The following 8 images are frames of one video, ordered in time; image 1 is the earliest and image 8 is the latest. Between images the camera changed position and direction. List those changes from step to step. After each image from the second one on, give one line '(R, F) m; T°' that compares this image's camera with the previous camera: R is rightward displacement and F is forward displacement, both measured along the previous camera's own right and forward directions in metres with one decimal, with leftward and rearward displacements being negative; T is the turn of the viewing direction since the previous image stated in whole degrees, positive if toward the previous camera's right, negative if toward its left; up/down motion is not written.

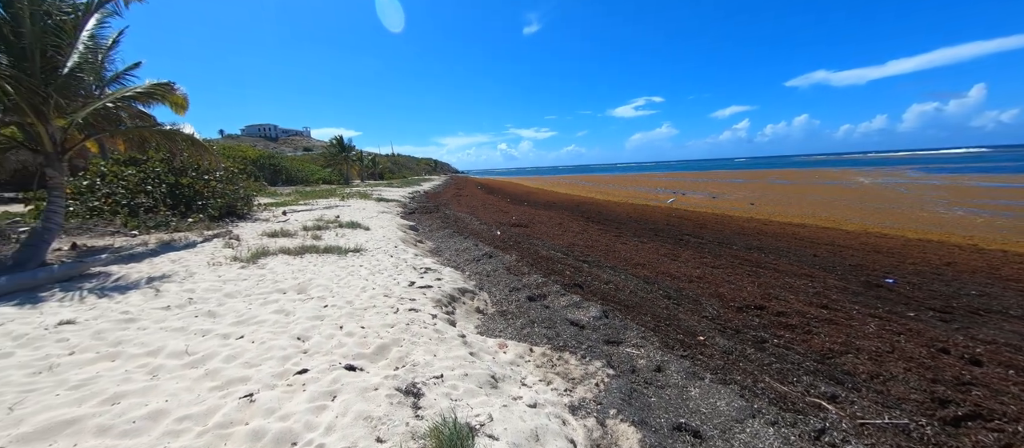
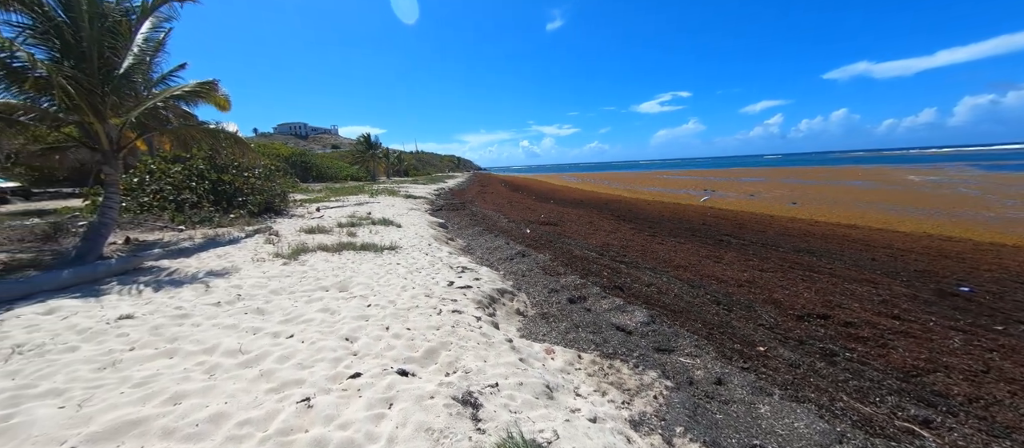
(-0.3, +0.2) m; -3°
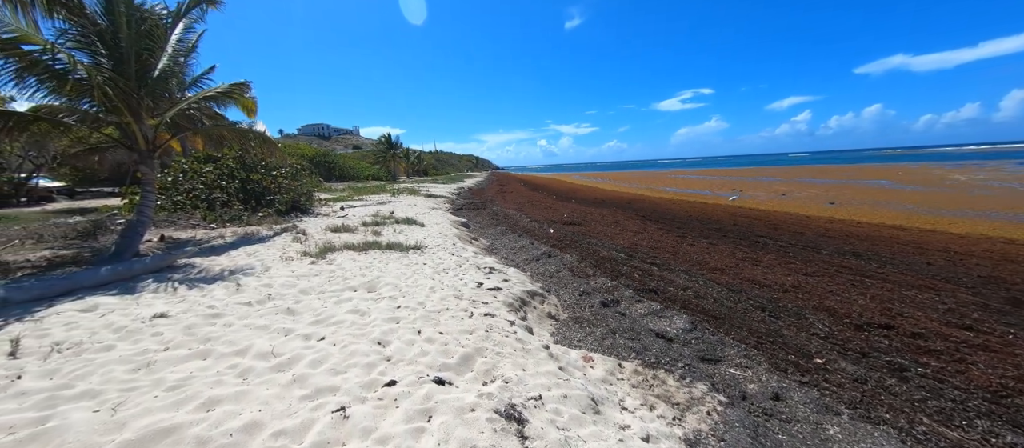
(-0.2, +0.2) m; -3°
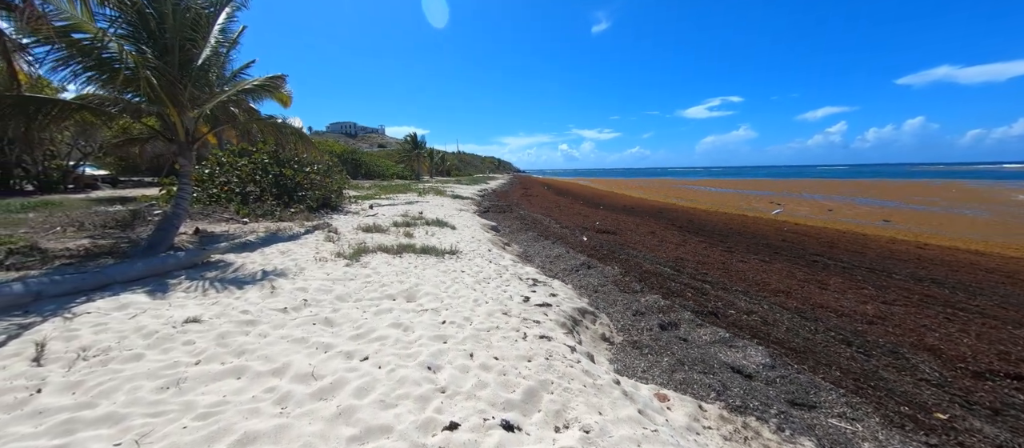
(-0.5, +0.5) m; -3°
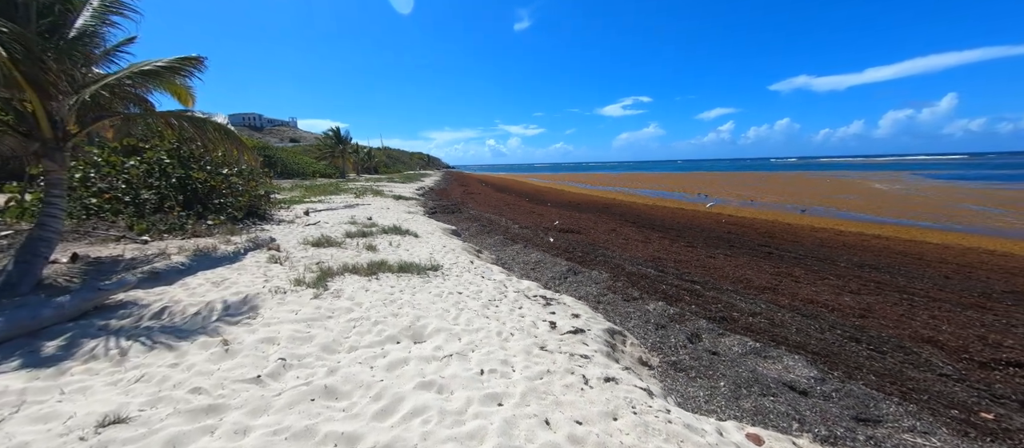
(-1.1, +0.9) m; +11°
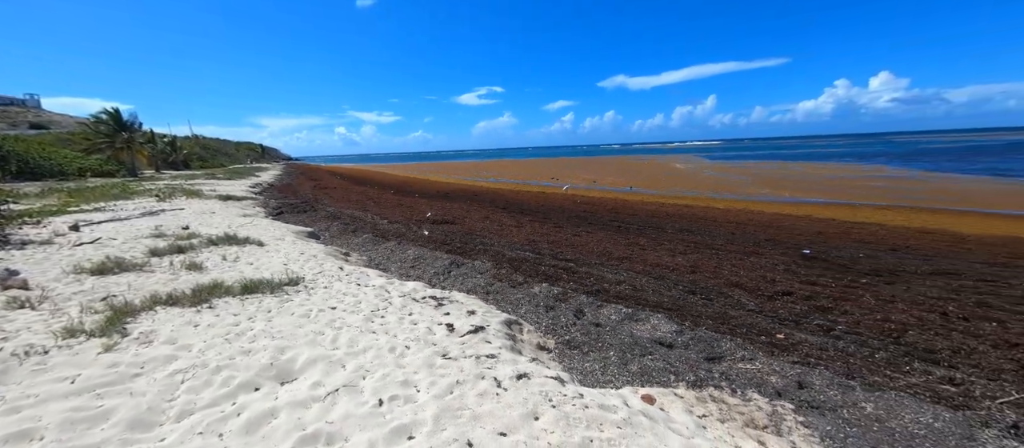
(-0.2, +0.4) m; +21°
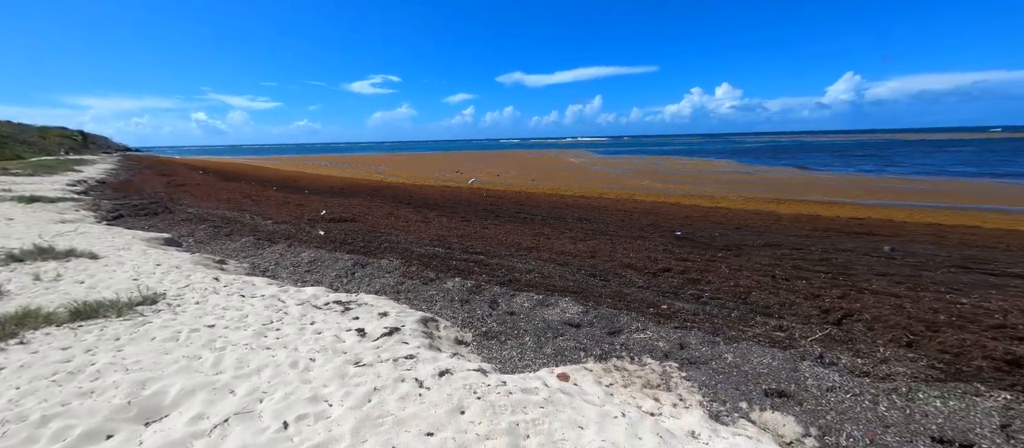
(-0.1, 0.0) m; +15°
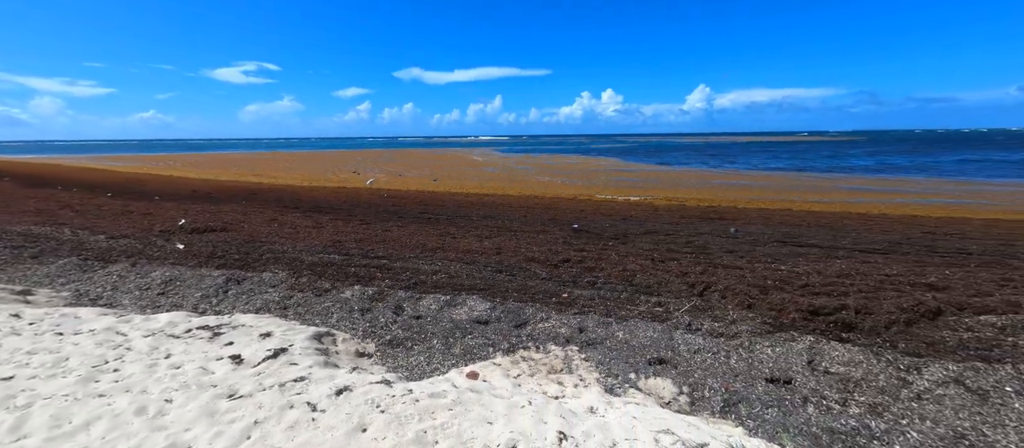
(+0.1, 0.0) m; +14°
